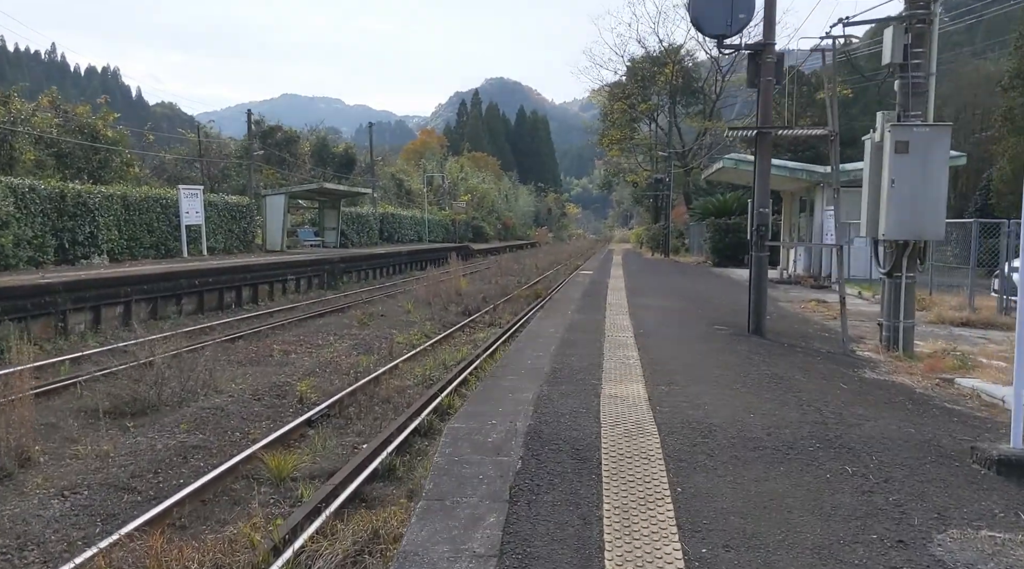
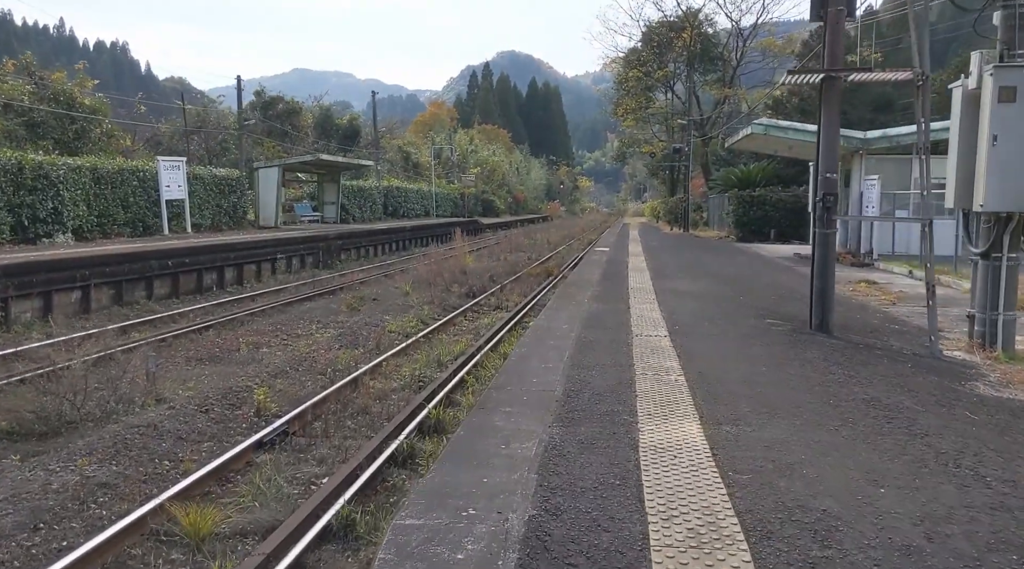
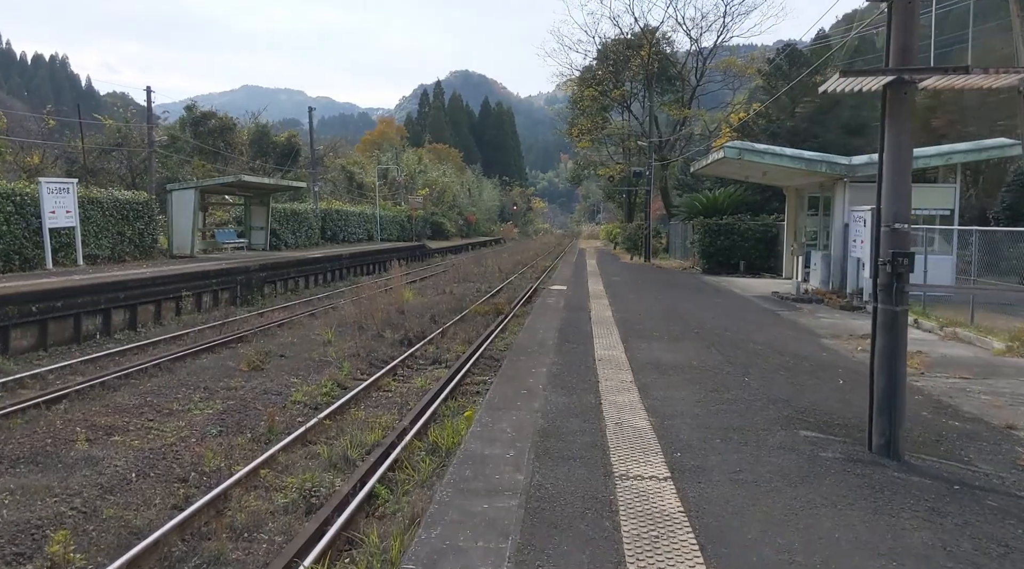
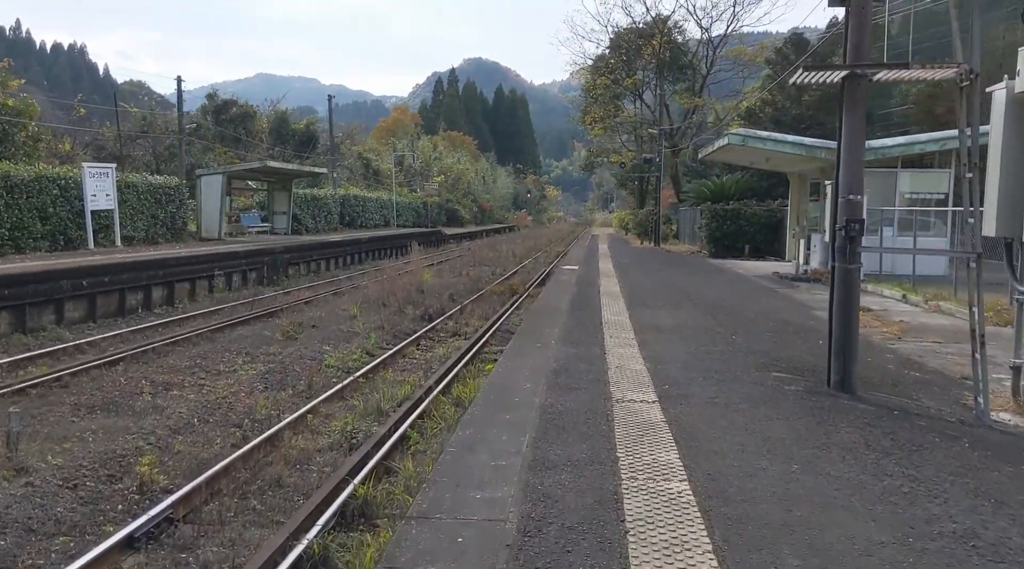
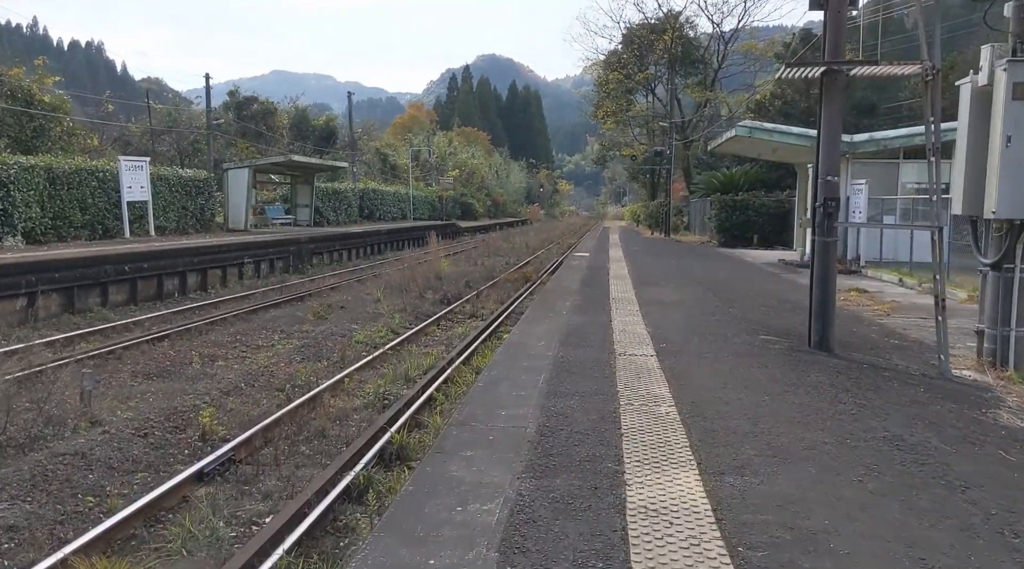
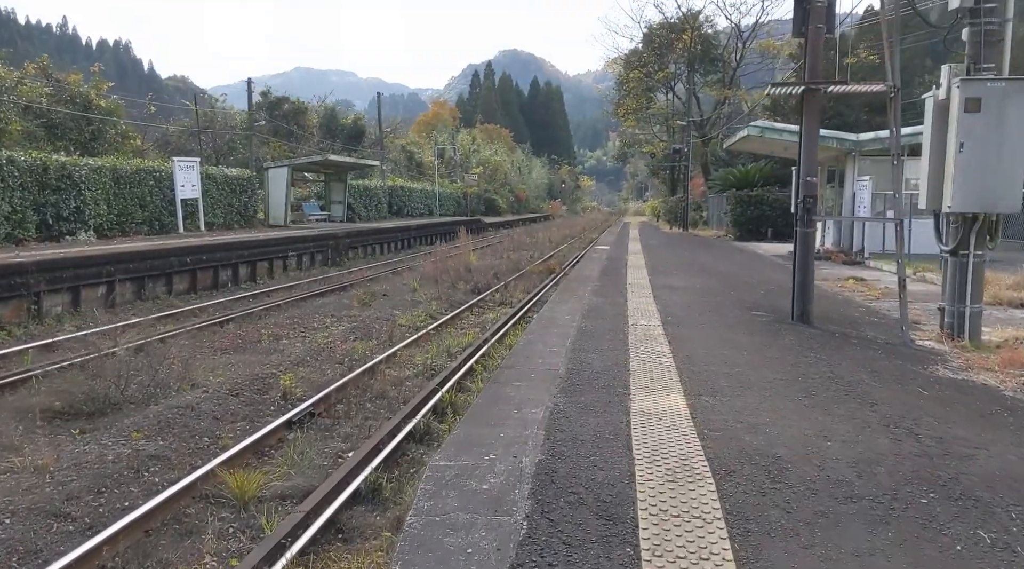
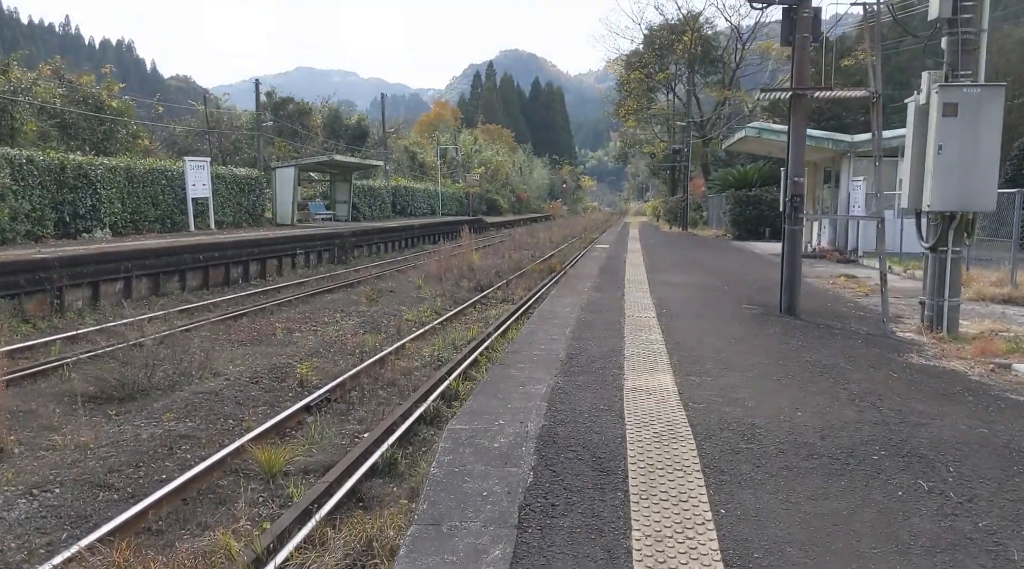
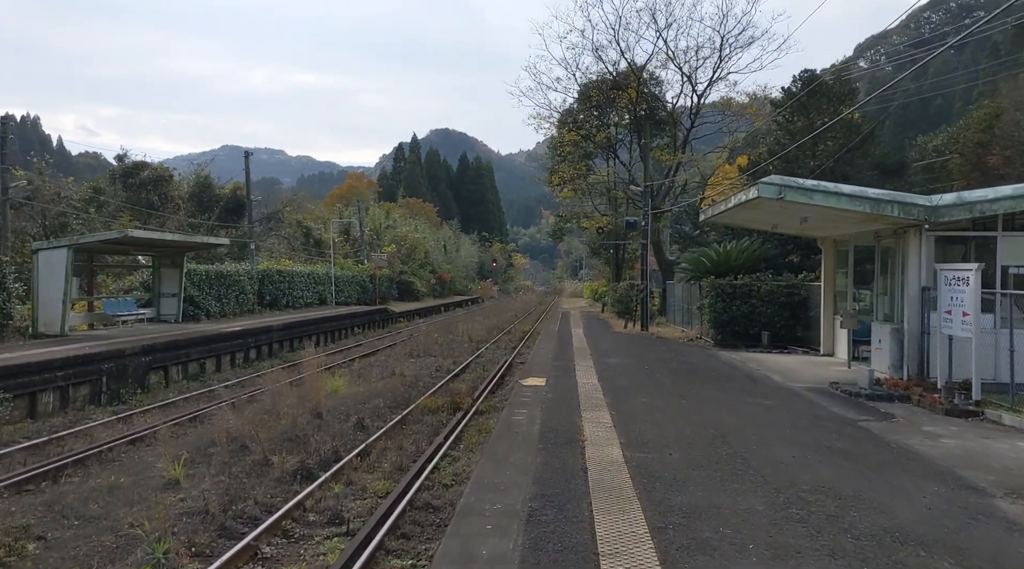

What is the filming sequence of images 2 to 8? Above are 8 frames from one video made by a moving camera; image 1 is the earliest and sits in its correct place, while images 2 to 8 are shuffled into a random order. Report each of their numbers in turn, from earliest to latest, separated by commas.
7, 6, 2, 5, 4, 3, 8
